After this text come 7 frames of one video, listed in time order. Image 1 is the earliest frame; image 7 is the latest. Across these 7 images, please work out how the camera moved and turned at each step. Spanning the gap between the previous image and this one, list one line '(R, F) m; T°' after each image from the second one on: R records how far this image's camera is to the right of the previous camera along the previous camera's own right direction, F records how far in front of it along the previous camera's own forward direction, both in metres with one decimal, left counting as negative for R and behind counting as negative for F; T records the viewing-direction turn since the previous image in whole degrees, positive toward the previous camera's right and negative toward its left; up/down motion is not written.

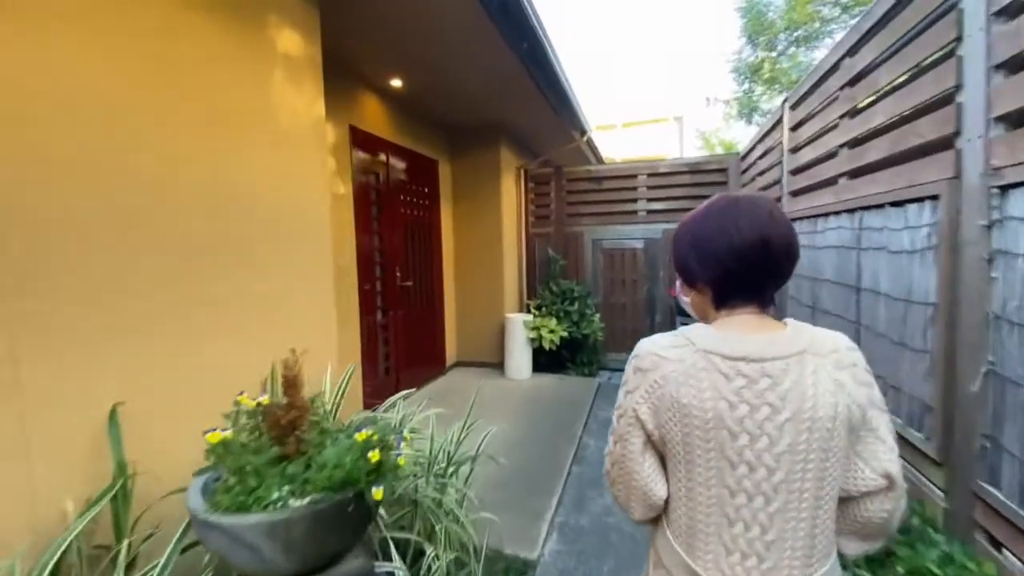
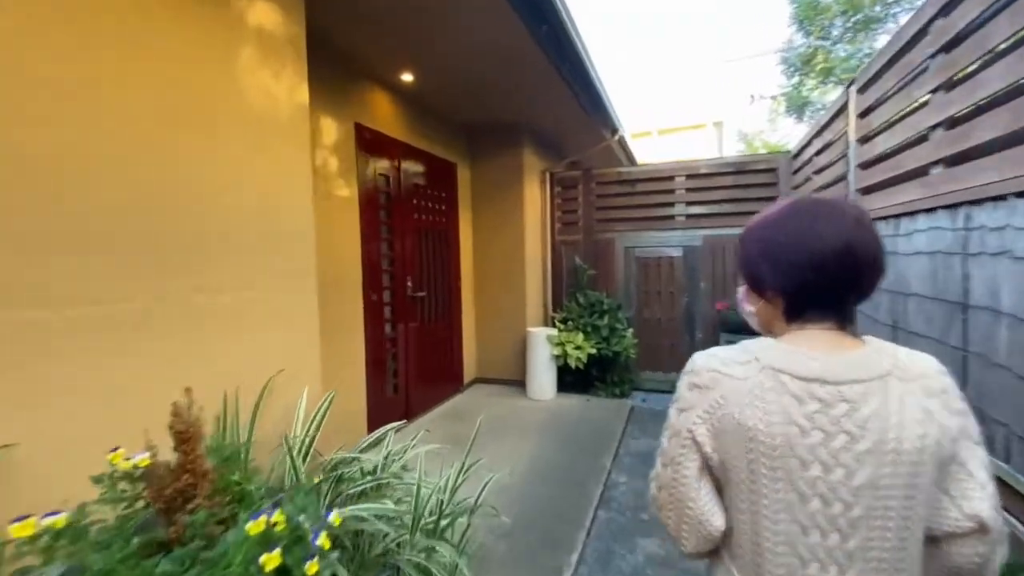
(+0.1, +0.4) m; -4°
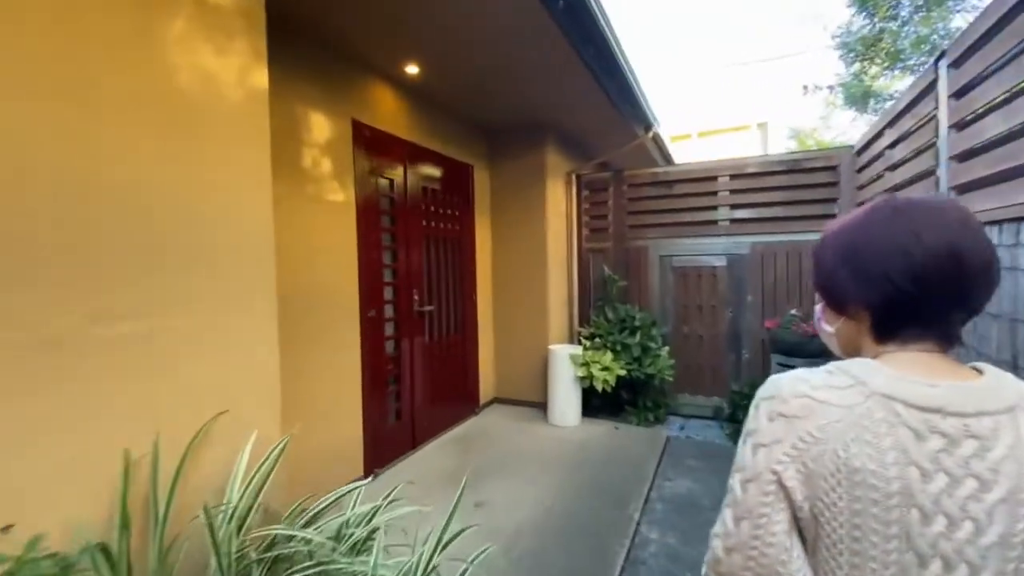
(+0.1, +0.5) m; -4°
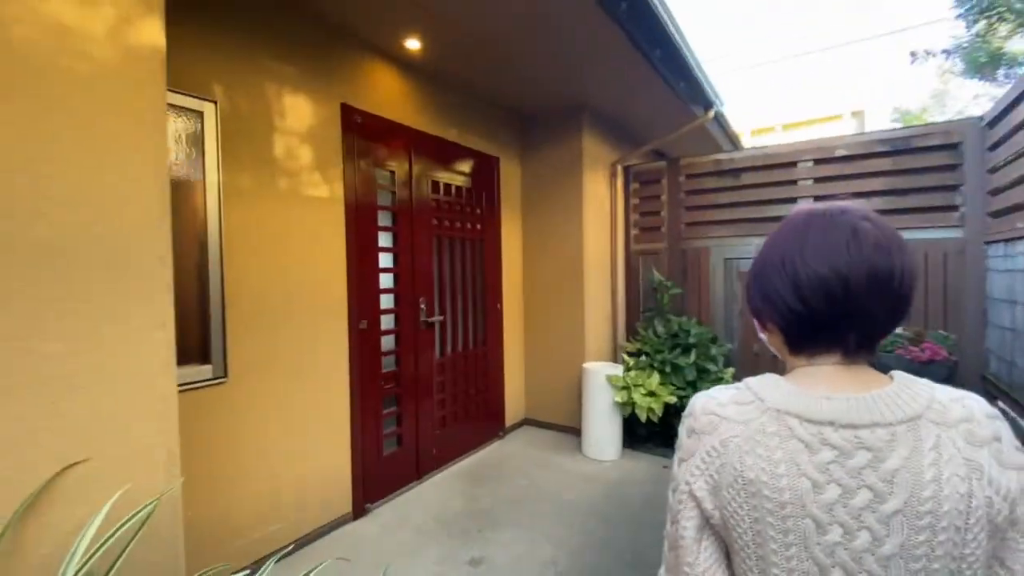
(+0.3, +0.6) m; -8°
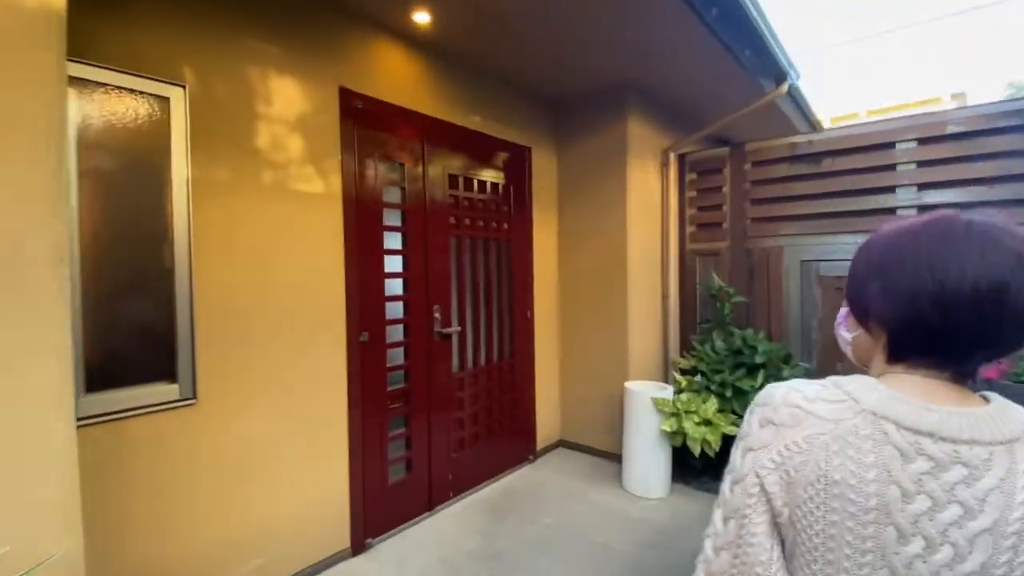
(+0.2, +0.4) m; -7°
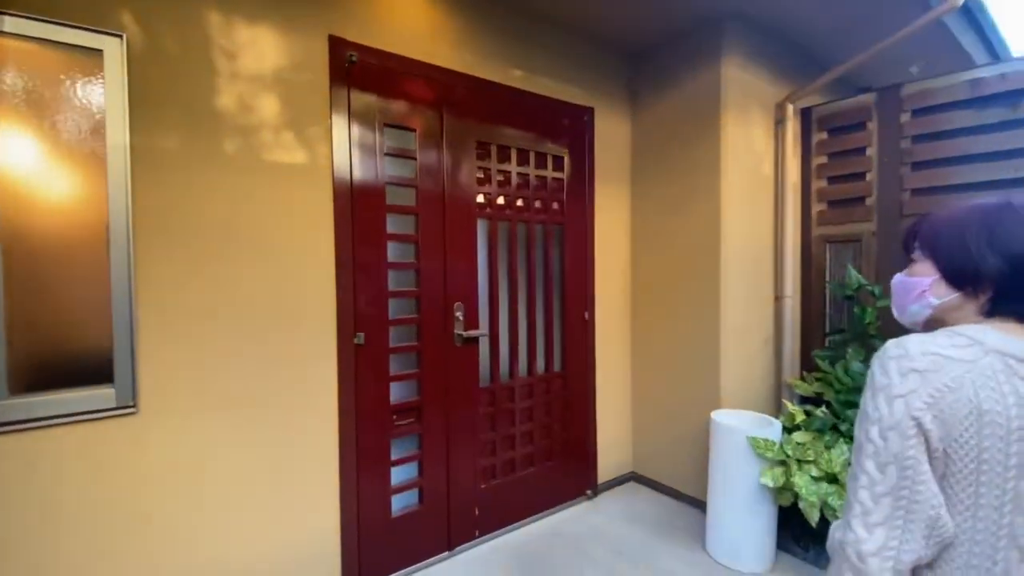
(+0.4, +0.7) m; -14°
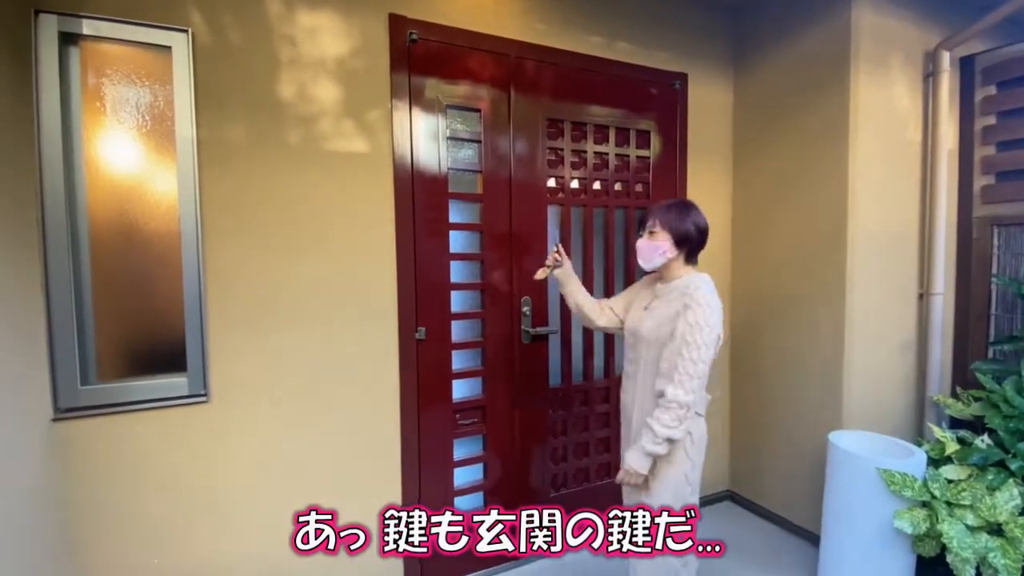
(+0.1, +0.2) m; -12°
